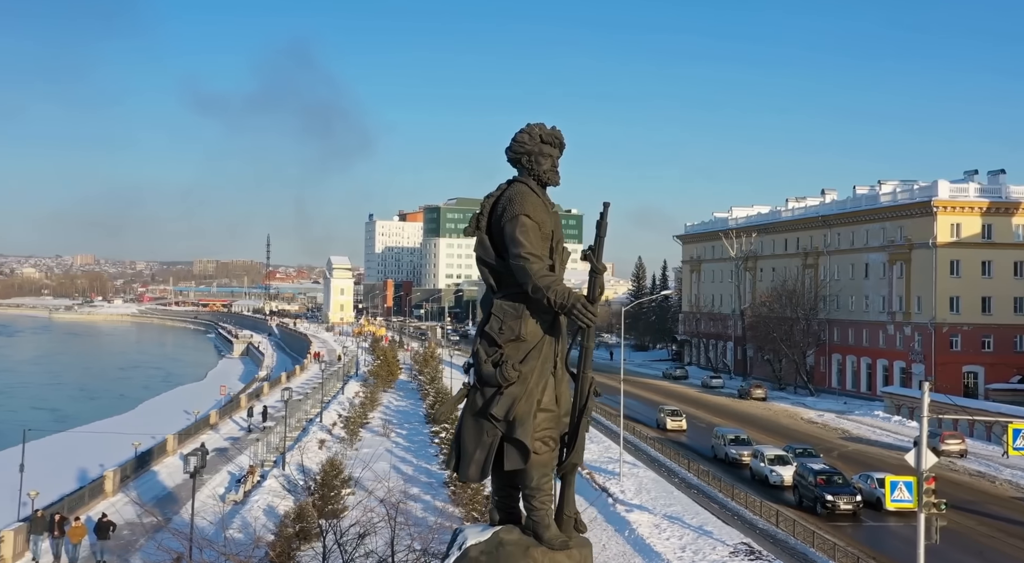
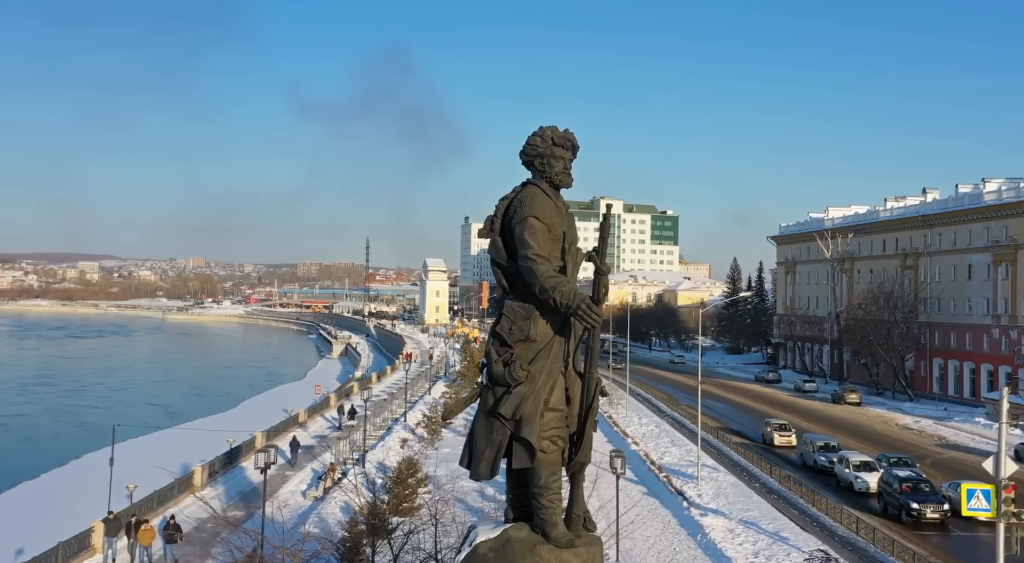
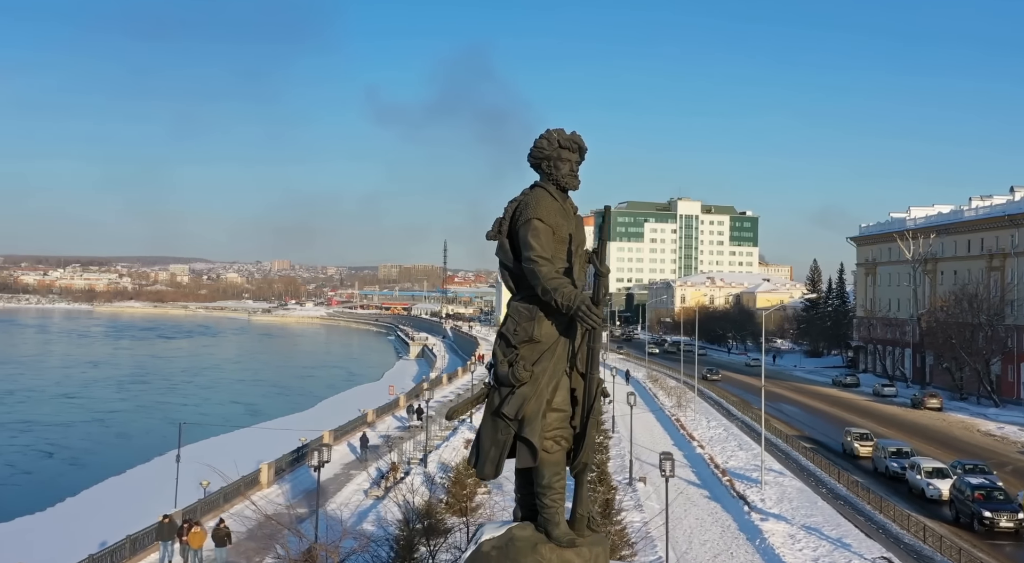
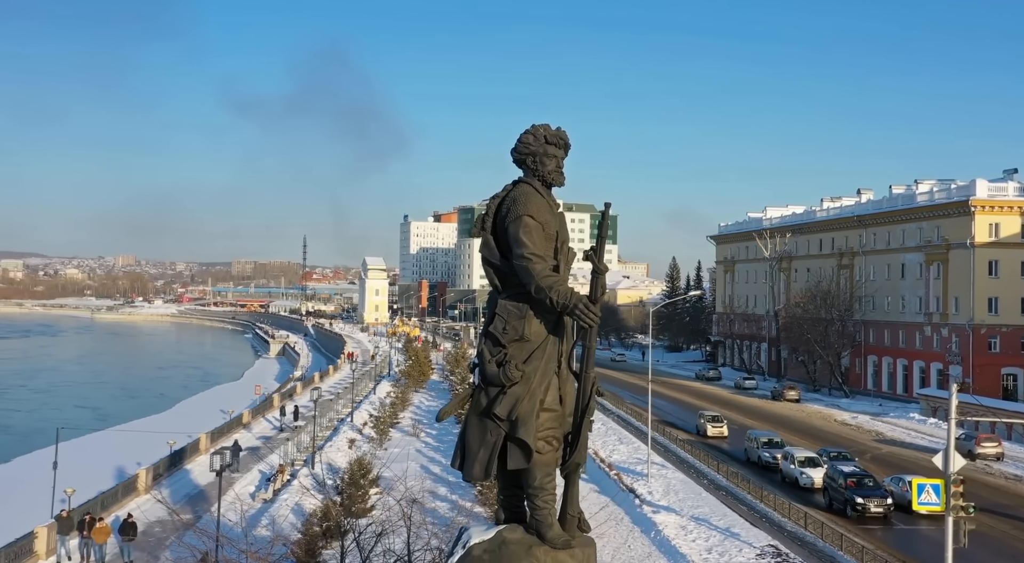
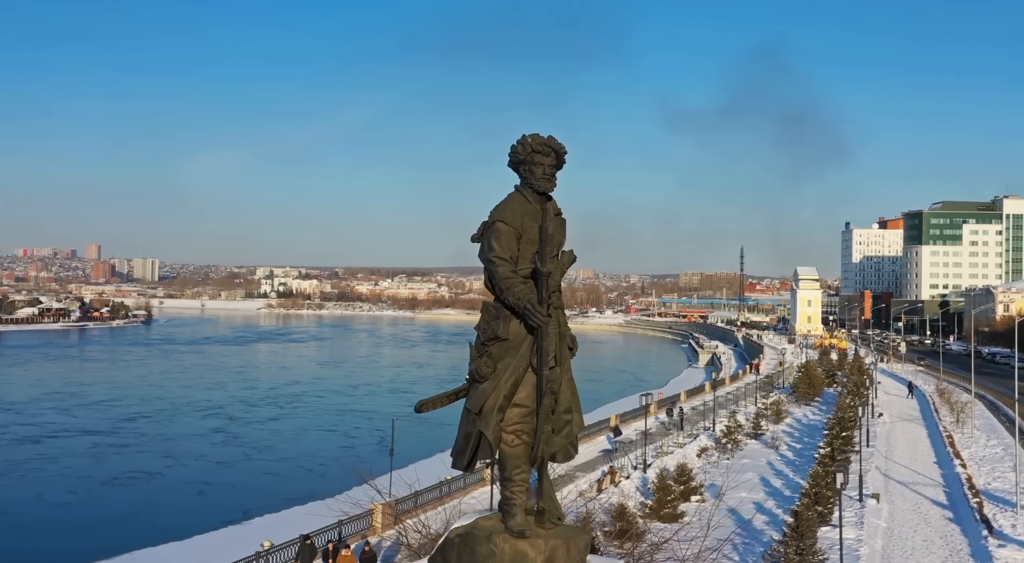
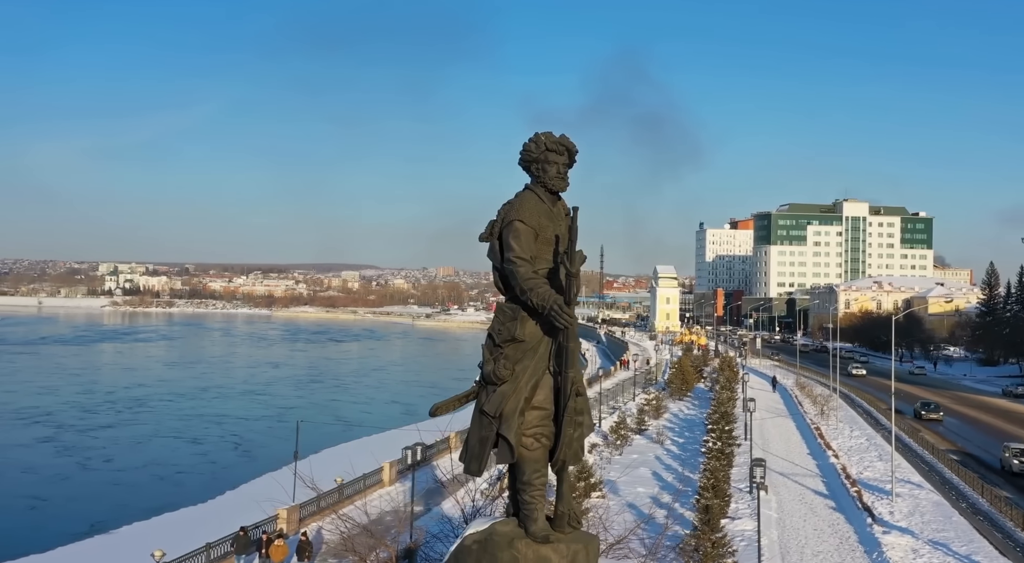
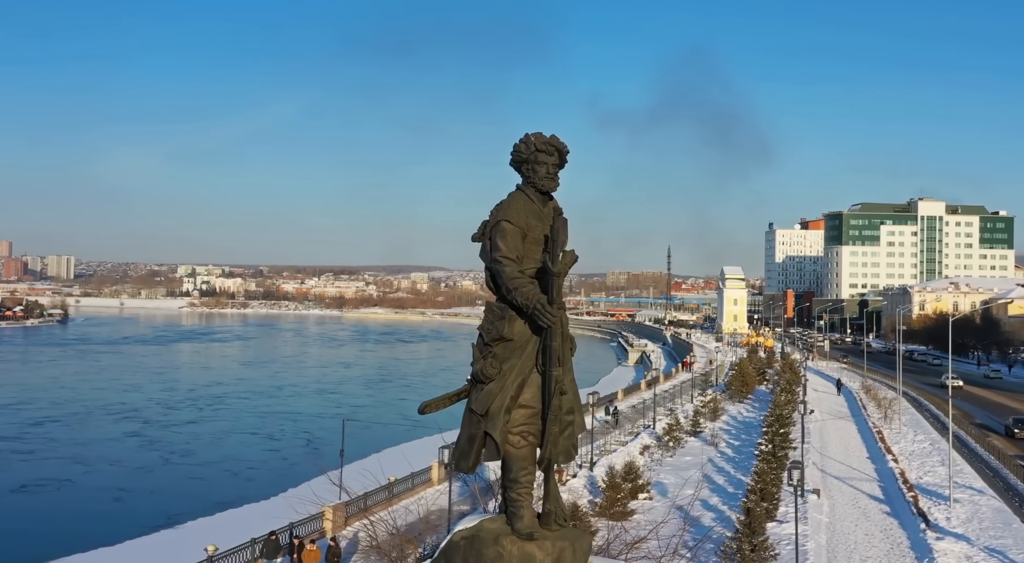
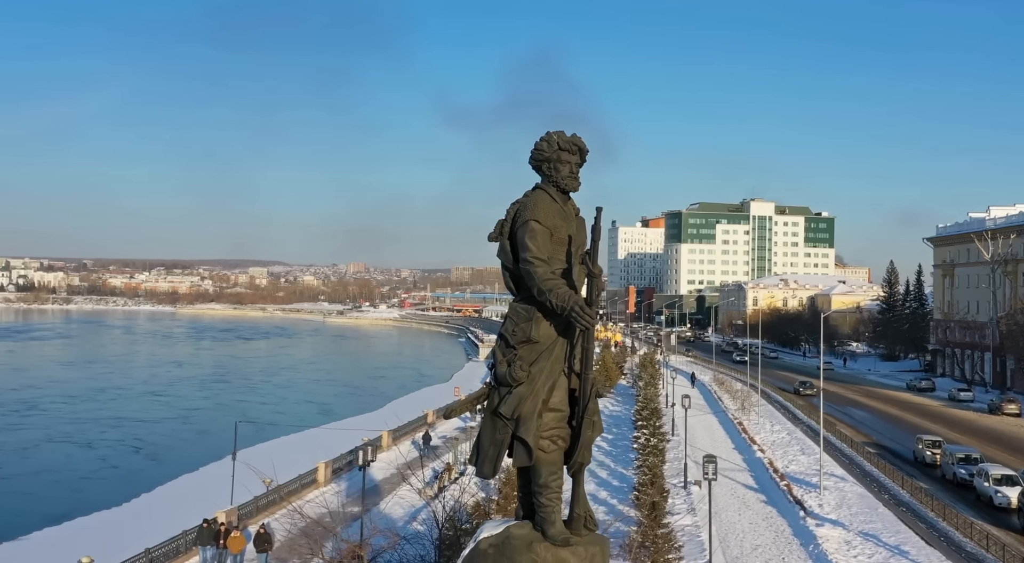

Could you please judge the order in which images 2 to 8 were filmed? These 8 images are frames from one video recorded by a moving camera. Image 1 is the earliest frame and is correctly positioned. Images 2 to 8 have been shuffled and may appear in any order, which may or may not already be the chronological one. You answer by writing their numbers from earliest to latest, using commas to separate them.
4, 2, 3, 8, 6, 7, 5
